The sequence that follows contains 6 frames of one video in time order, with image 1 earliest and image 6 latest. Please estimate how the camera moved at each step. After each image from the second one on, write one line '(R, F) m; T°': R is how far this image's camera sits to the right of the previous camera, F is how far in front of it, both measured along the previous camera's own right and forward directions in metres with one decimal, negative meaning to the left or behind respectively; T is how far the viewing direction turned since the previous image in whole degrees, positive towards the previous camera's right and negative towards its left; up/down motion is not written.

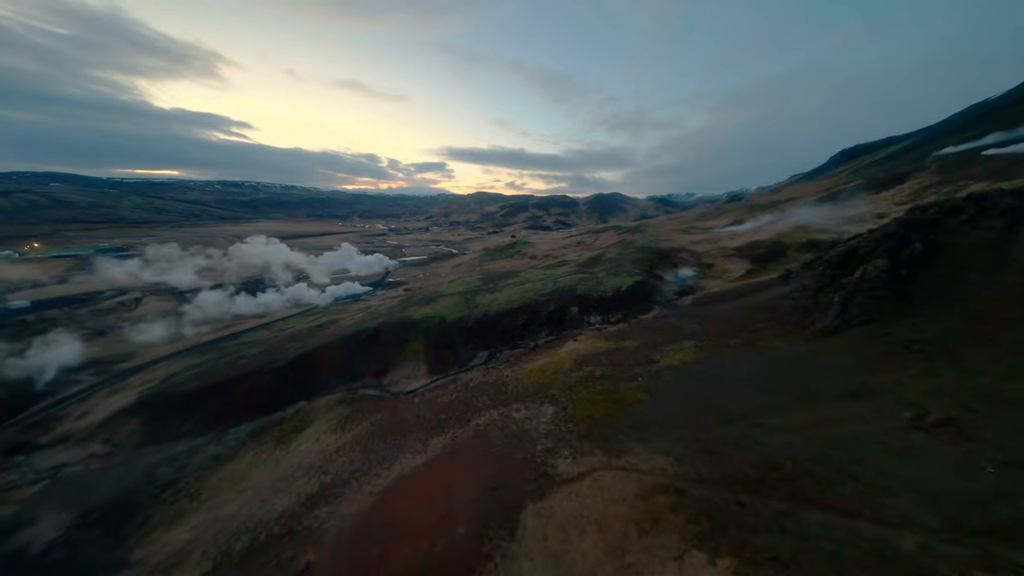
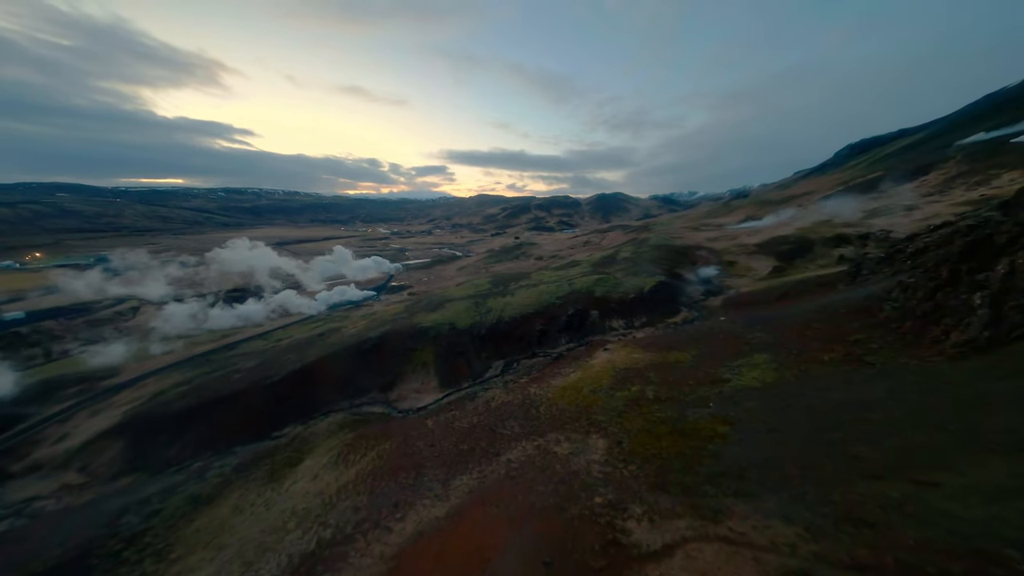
(-2.4, +4.9) m; -1°
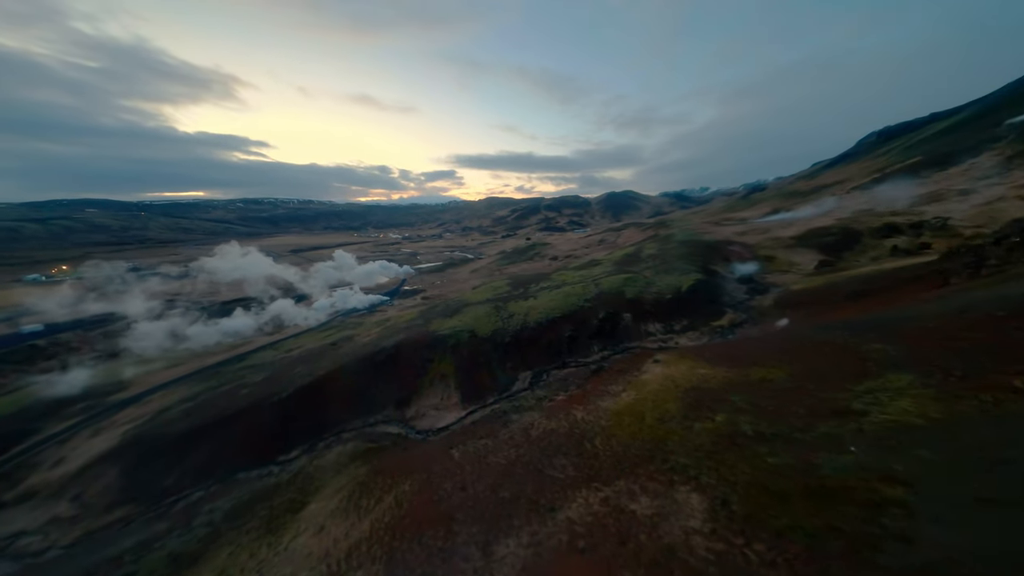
(-2.4, +5.1) m; -2°
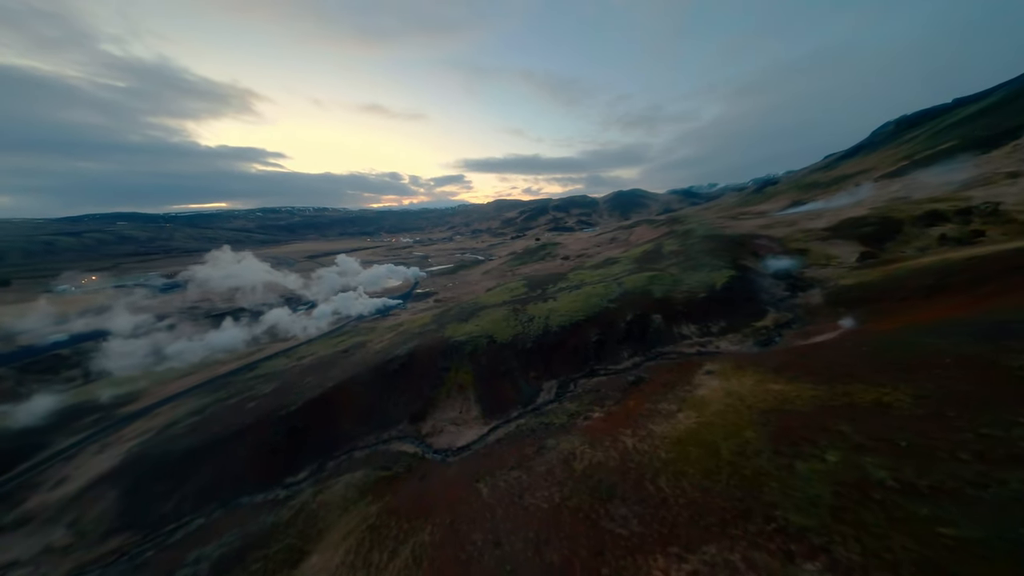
(-1.7, +4.0) m; -2°
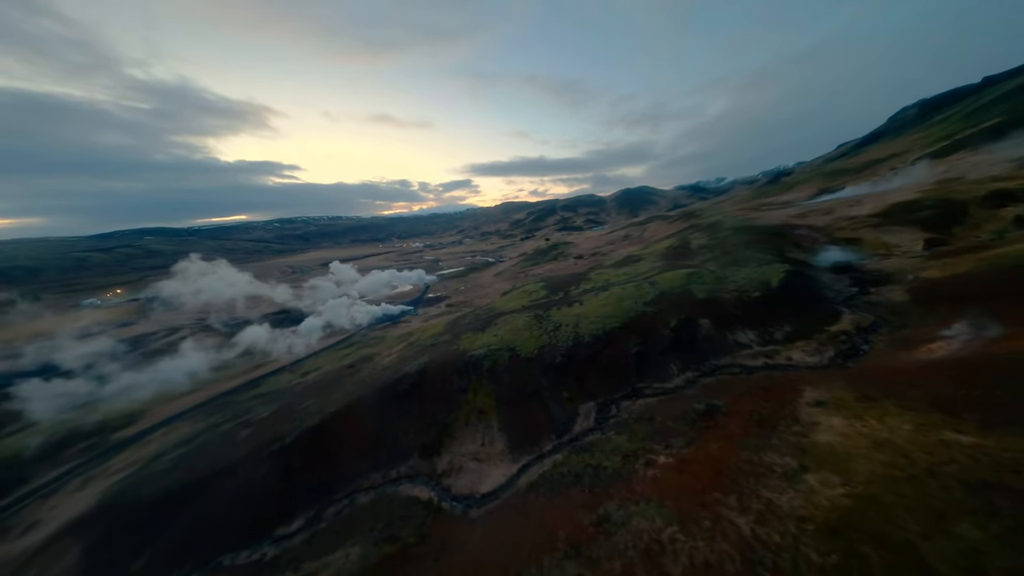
(-2.0, +6.6) m; -2°
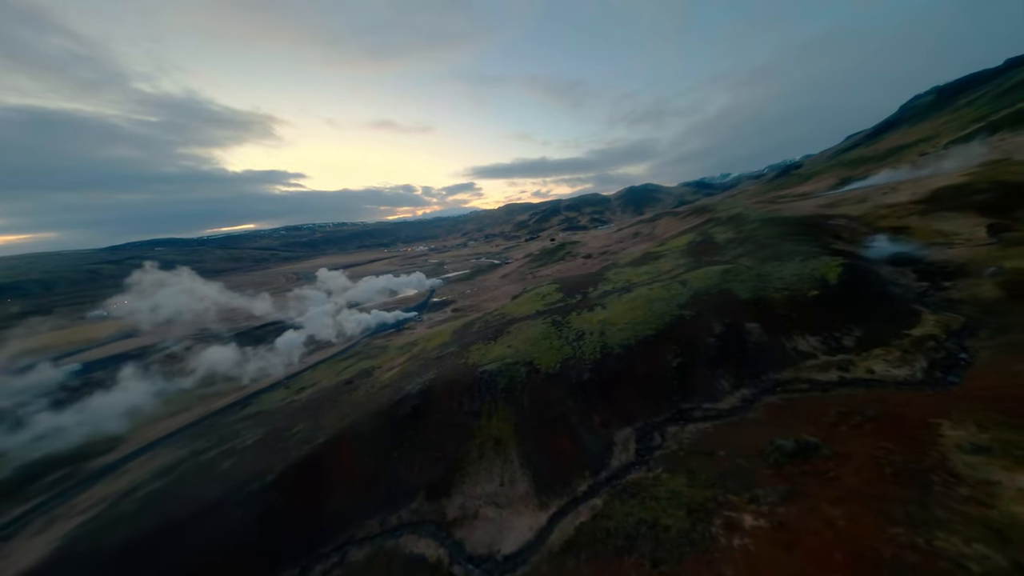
(-1.3, +5.7) m; -1°
